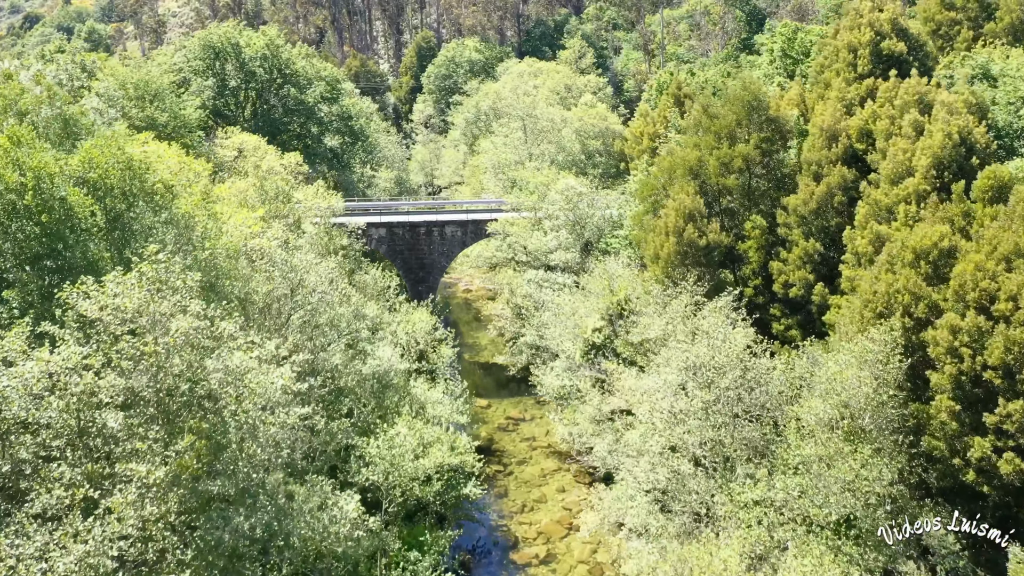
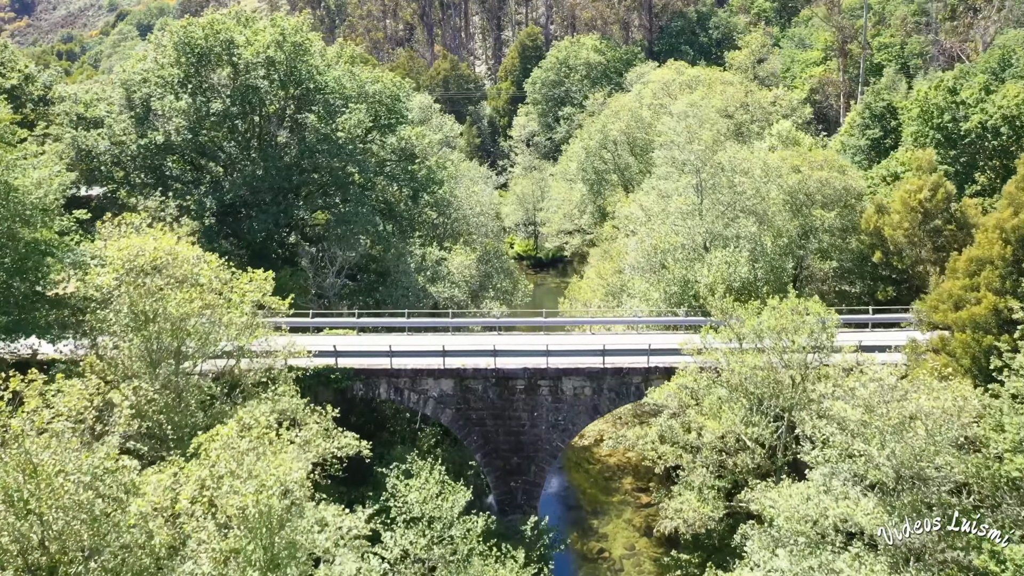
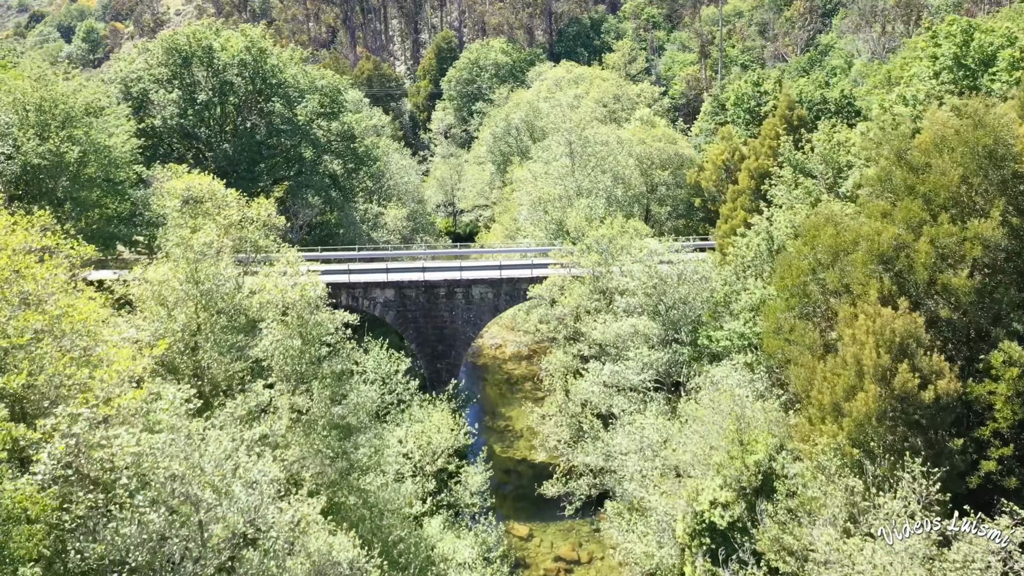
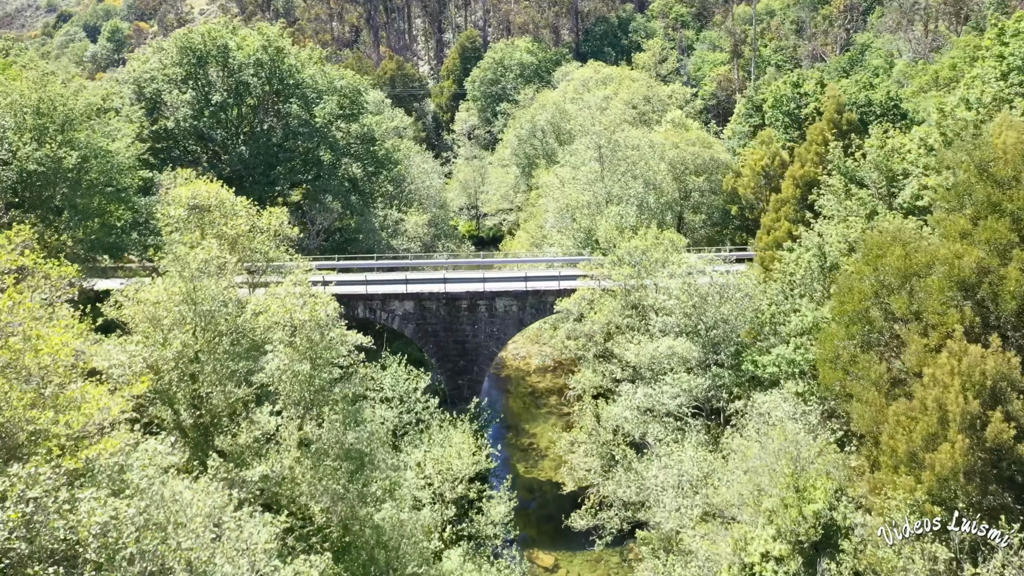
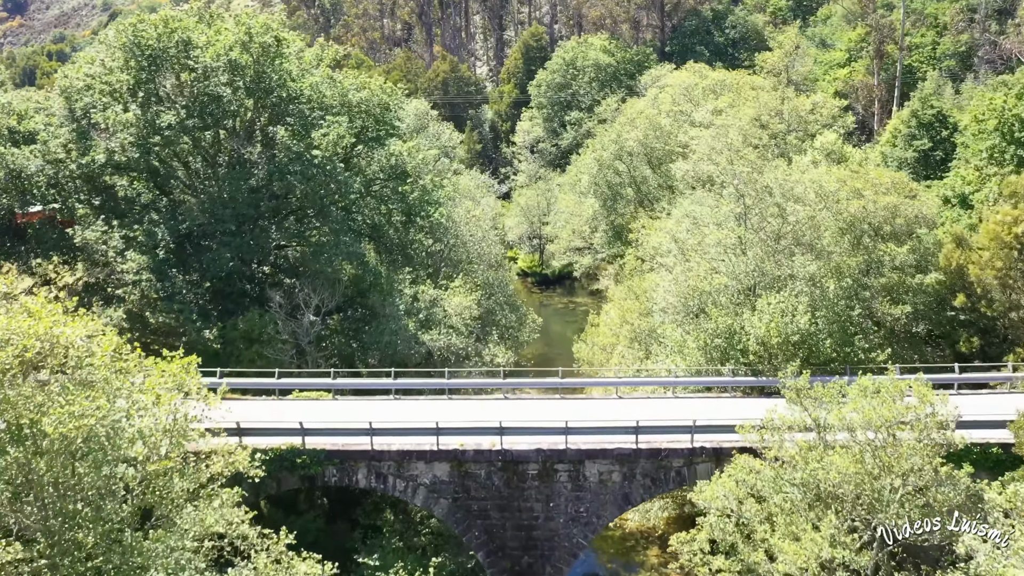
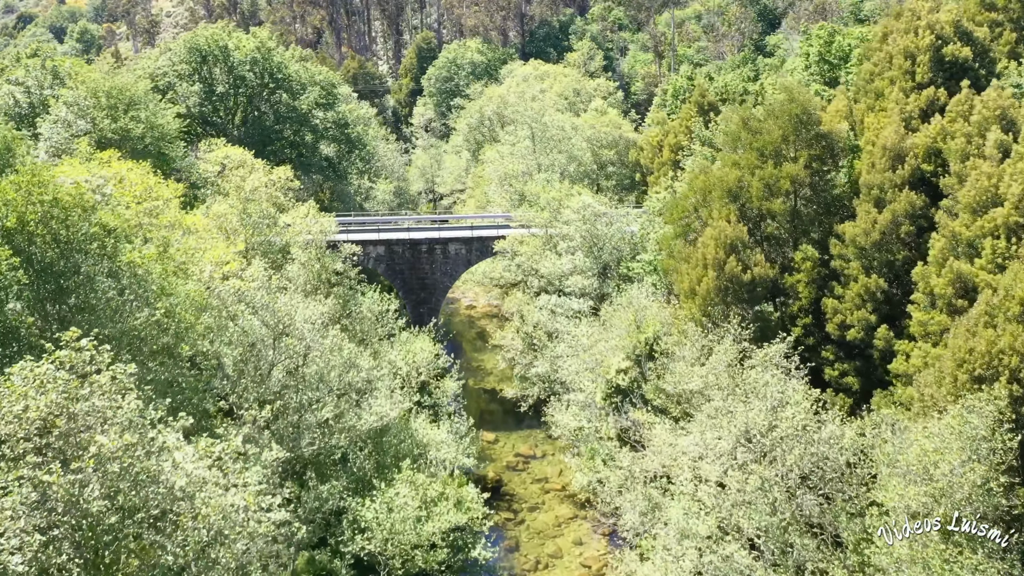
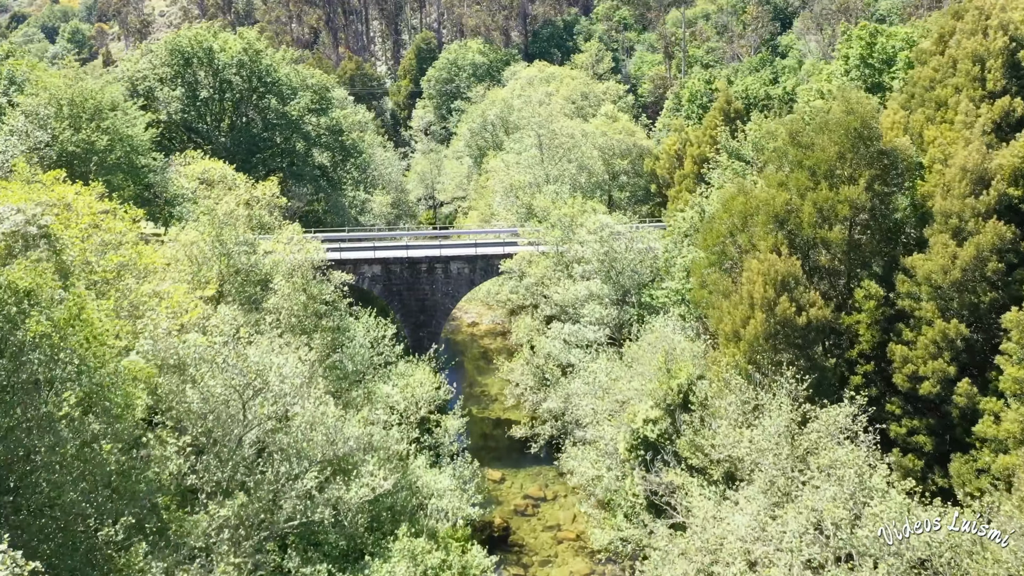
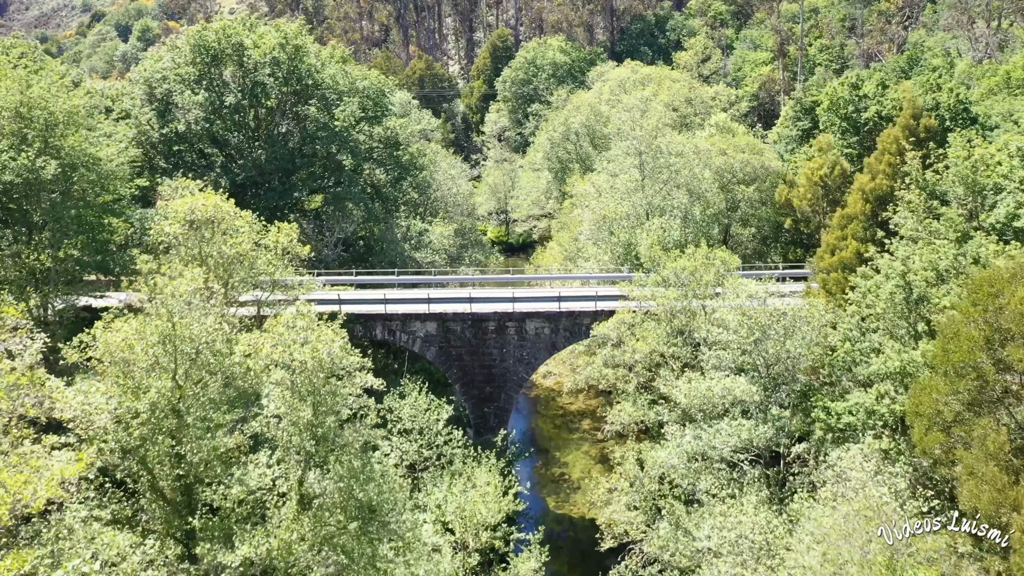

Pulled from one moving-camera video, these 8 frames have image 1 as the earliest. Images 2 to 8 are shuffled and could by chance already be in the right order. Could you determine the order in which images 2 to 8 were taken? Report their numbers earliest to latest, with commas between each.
6, 7, 3, 4, 8, 2, 5
